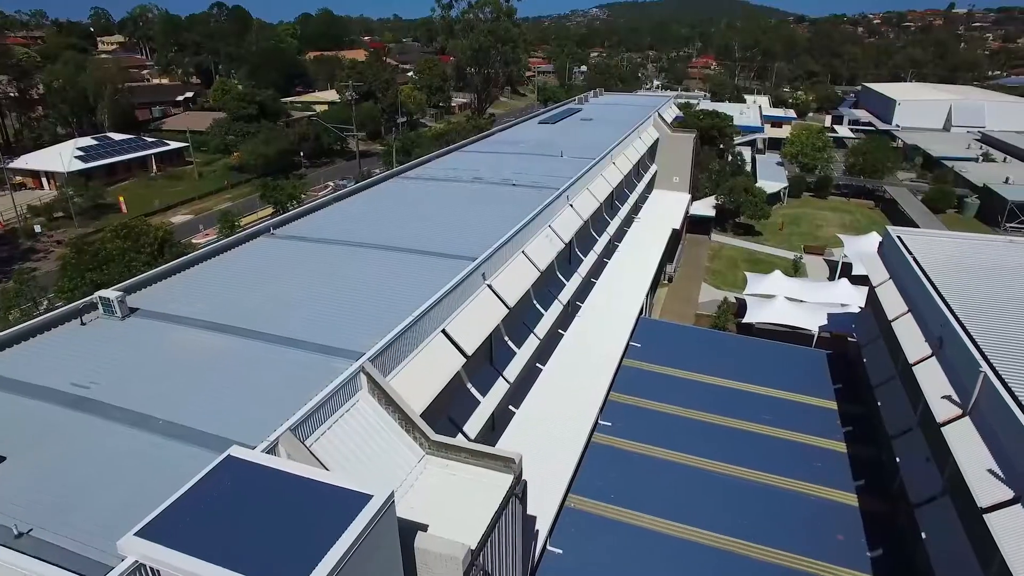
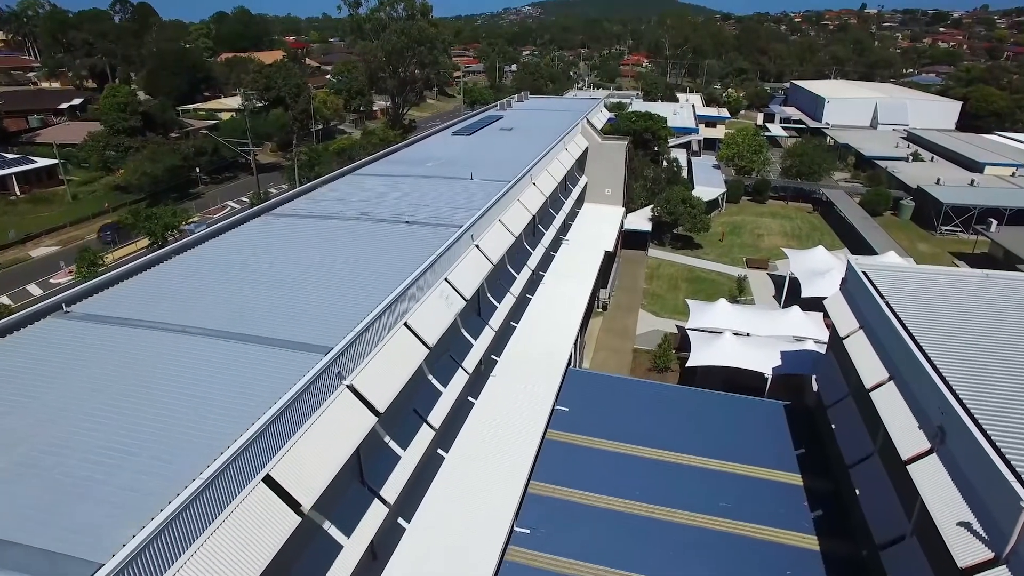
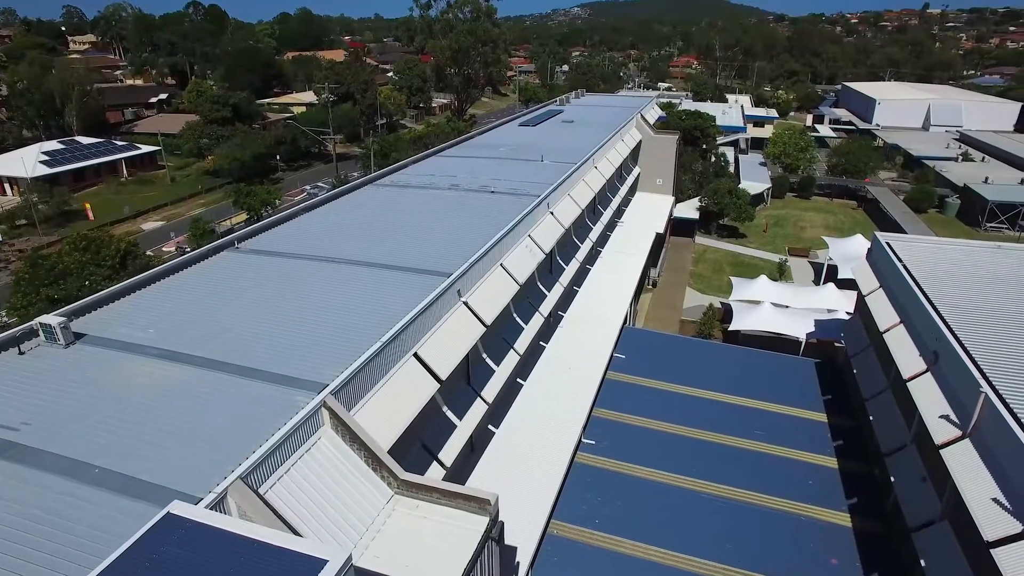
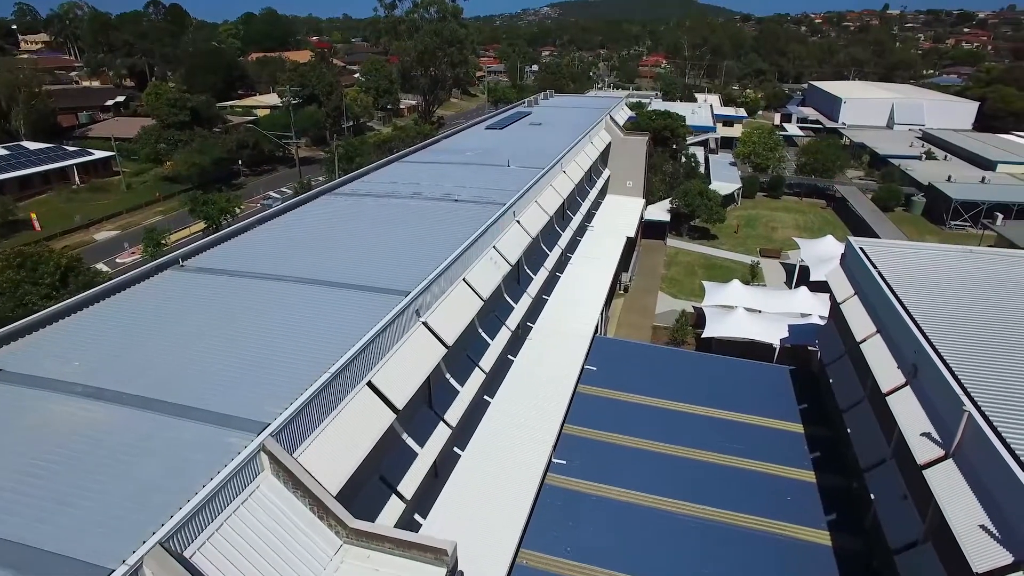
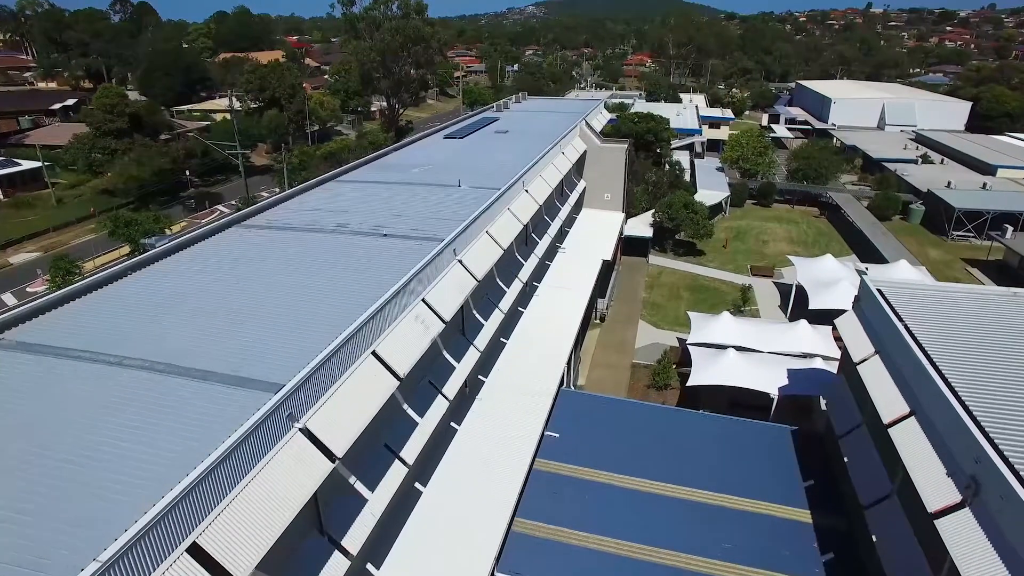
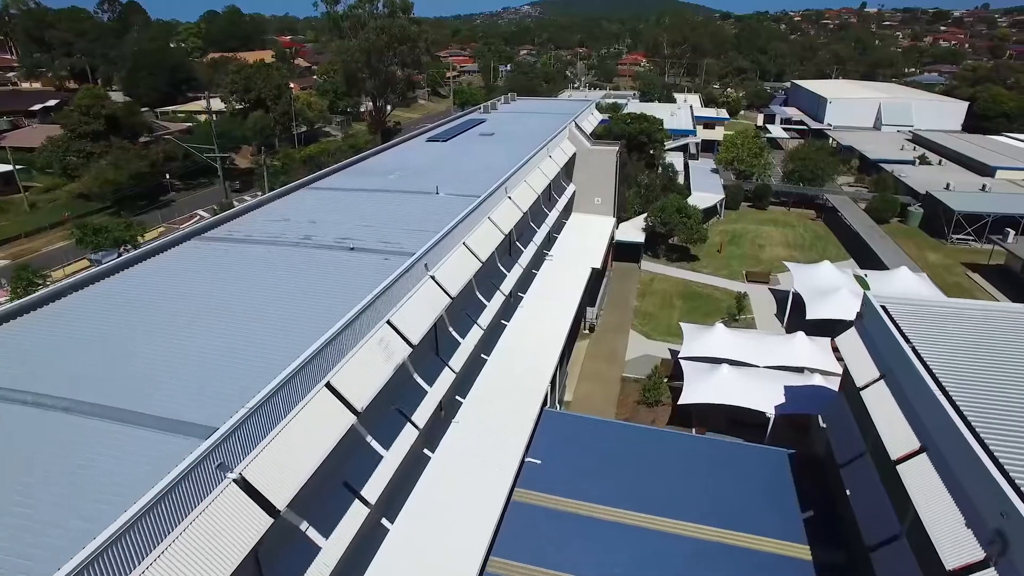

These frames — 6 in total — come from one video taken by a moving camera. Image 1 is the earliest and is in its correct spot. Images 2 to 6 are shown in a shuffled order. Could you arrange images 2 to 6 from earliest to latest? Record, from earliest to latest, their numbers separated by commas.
3, 4, 2, 5, 6
